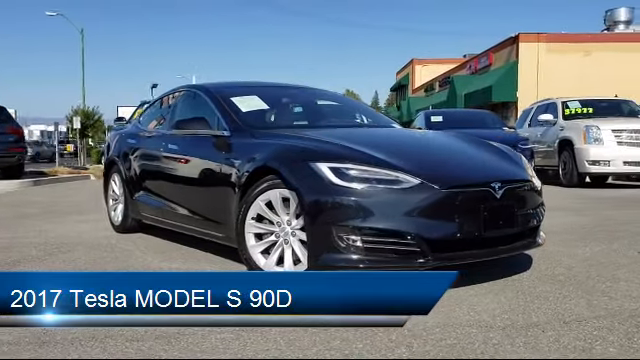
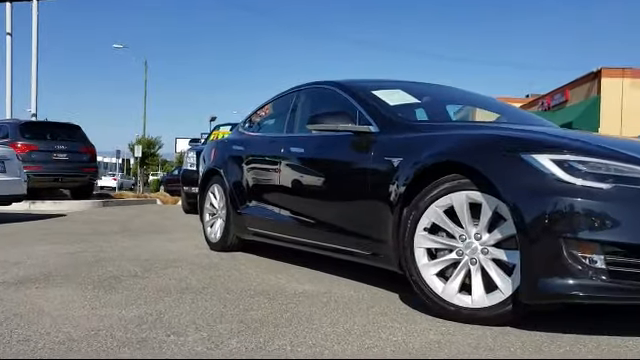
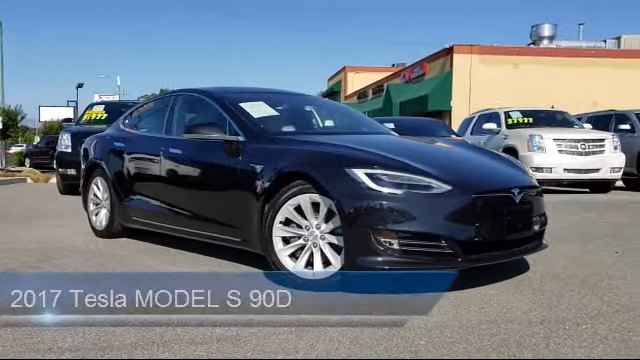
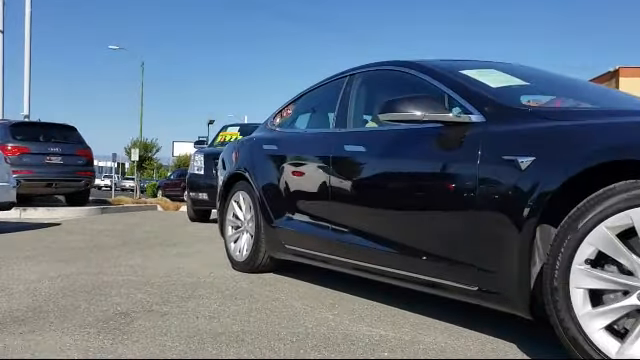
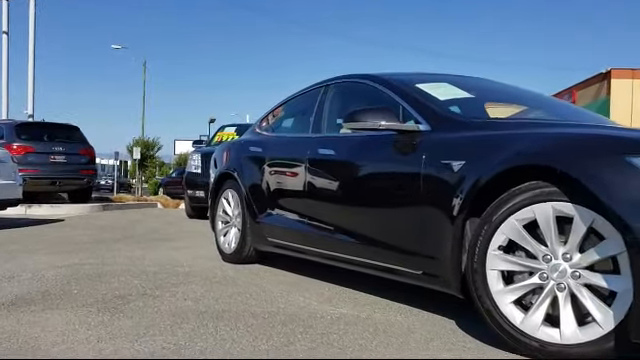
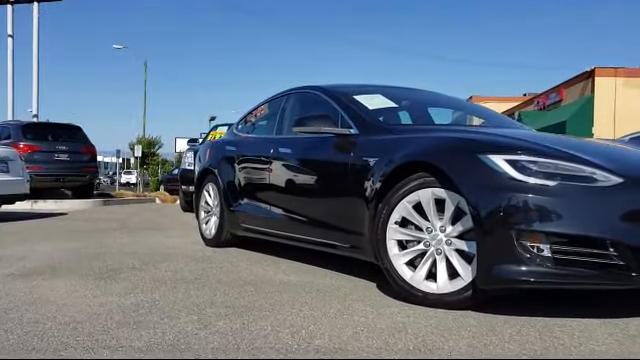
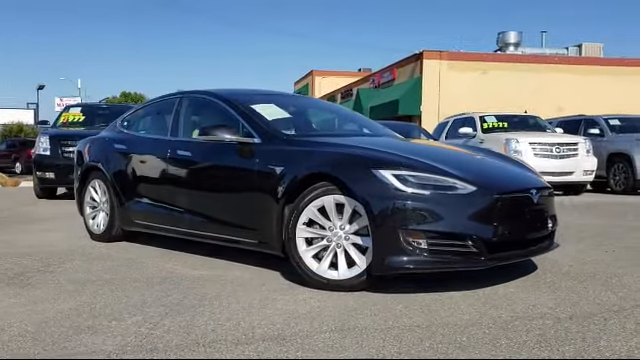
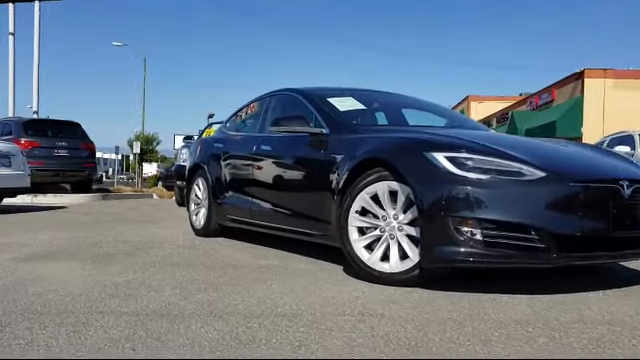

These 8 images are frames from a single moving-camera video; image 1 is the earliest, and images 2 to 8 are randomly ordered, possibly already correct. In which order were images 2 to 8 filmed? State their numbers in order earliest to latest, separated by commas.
3, 7, 8, 6, 2, 5, 4
